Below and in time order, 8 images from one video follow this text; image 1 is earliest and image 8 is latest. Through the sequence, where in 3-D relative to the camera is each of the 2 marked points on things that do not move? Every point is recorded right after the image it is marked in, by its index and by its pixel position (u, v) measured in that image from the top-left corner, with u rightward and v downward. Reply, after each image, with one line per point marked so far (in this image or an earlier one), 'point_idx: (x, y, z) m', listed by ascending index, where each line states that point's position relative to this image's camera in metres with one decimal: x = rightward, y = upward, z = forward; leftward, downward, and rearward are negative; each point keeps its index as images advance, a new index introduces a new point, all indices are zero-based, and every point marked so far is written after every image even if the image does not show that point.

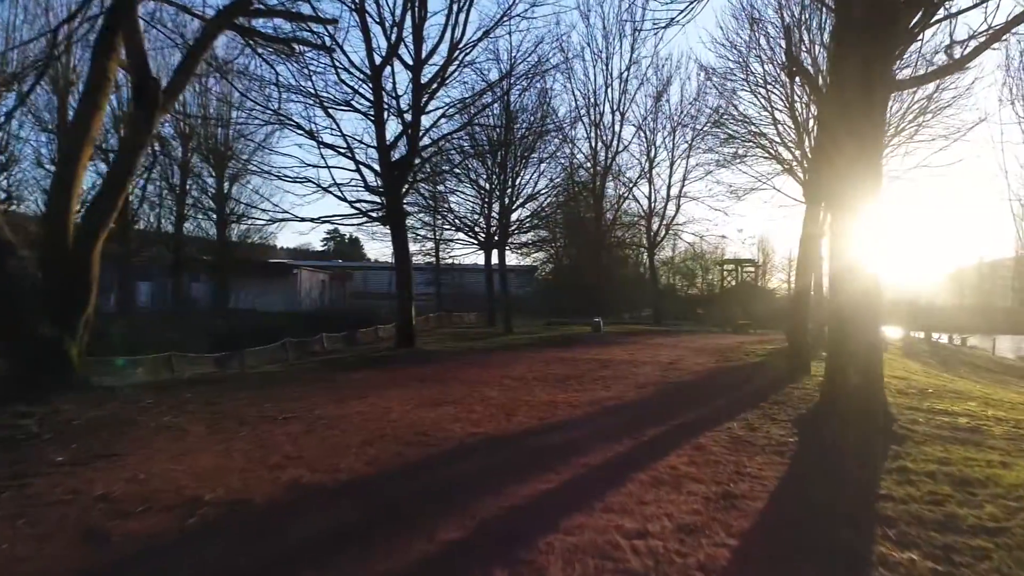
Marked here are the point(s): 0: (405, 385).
0: (-1.7, -1.6, +12.7) m
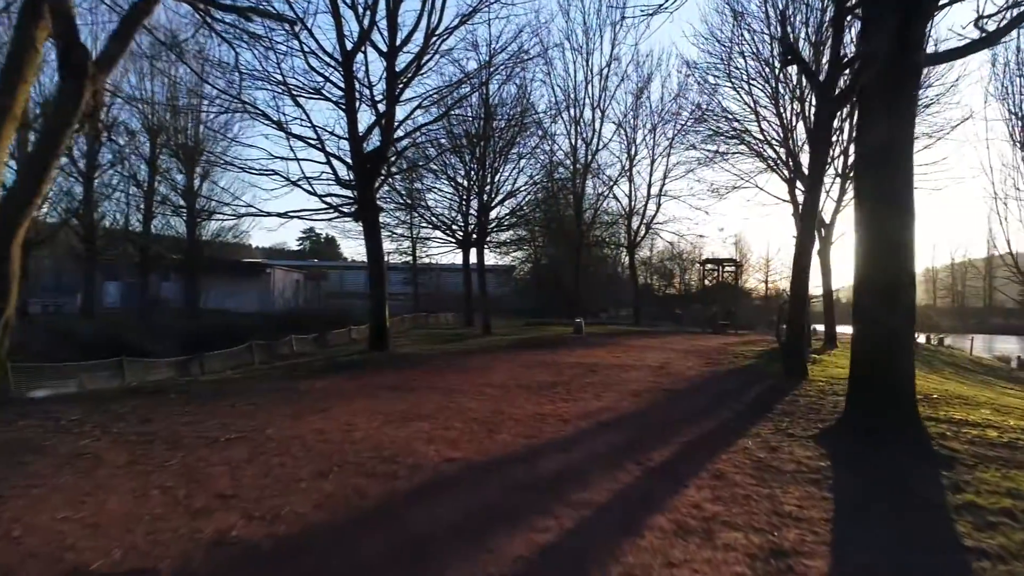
0: (-2.0, -1.6, +11.4) m
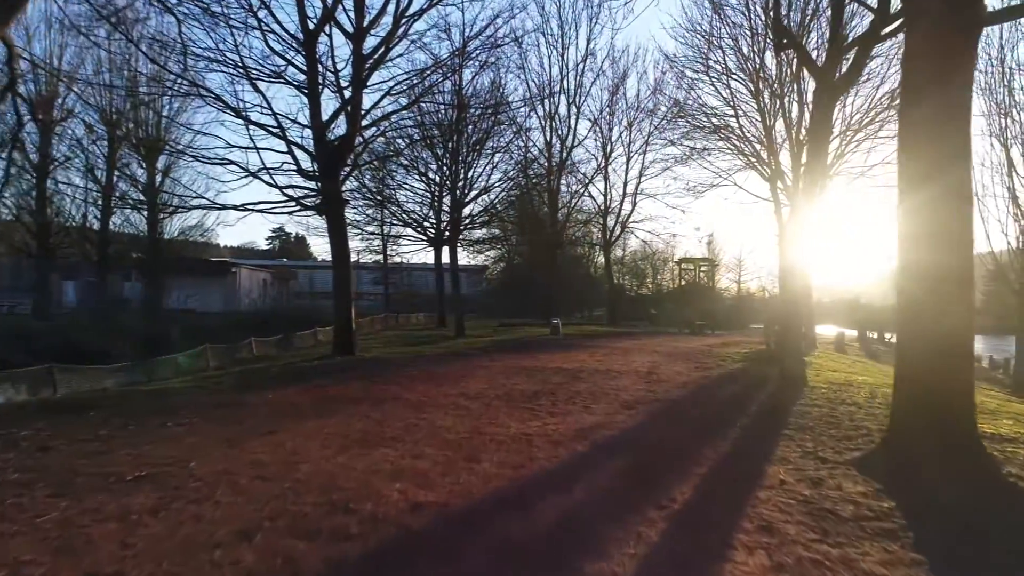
0: (-2.2, -1.5, +9.9) m
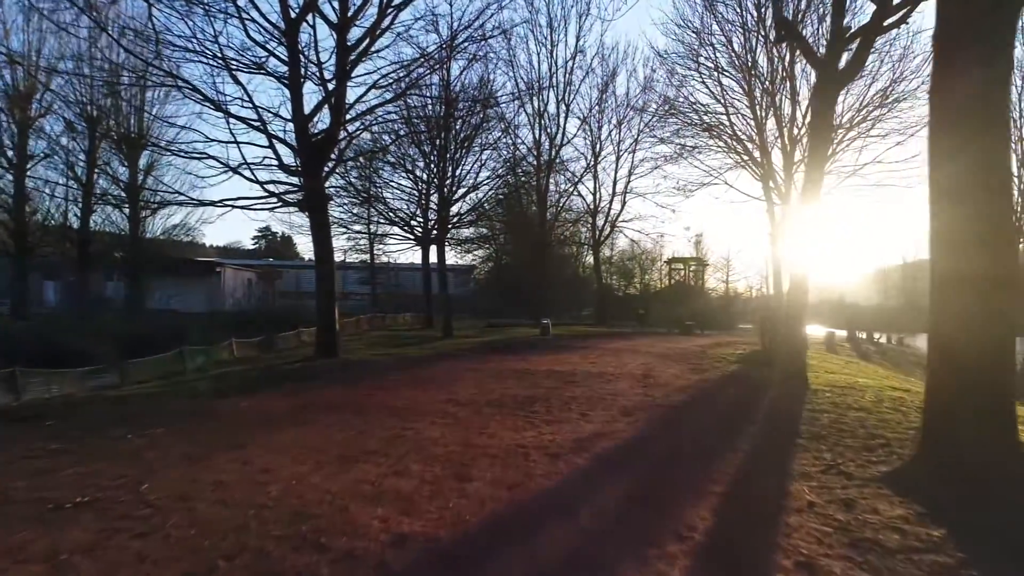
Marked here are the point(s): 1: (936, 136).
0: (-2.3, -1.5, +9.1) m
1: (+3.8, +1.4, +6.9) m
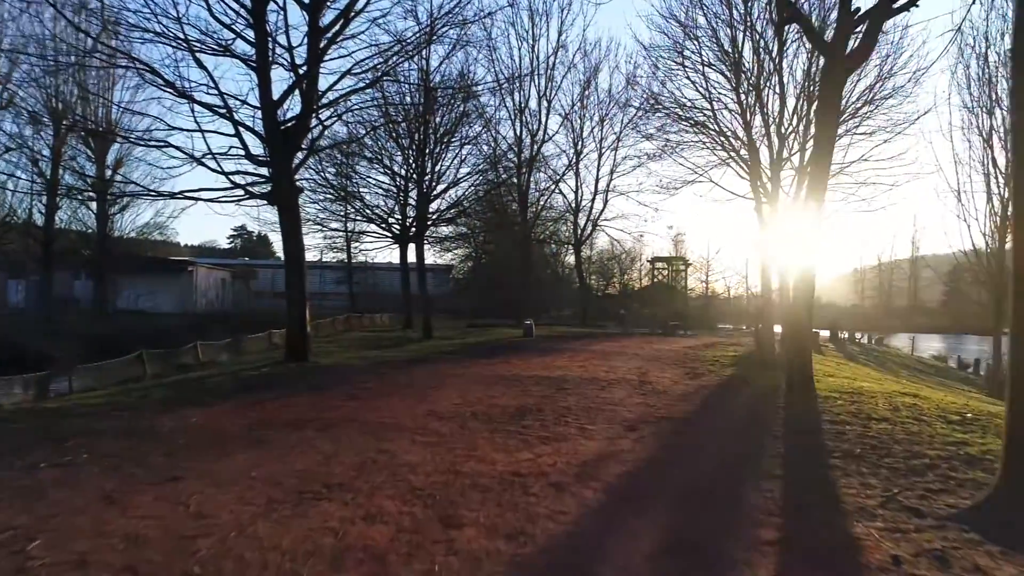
0: (-2.4, -1.5, +7.8) m
1: (+3.8, +1.4, +5.7) m
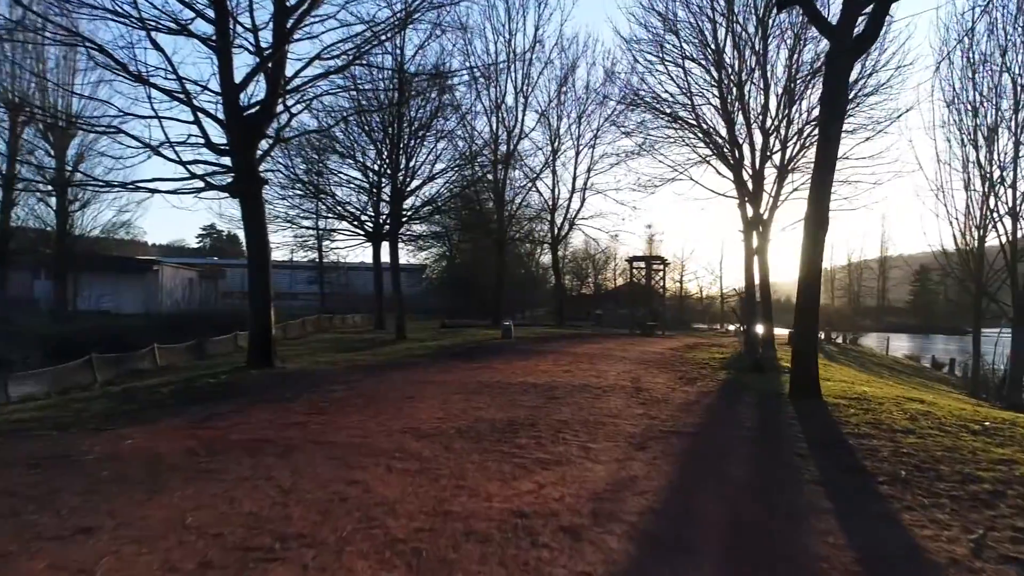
0: (-2.4, -1.5, +6.5) m
1: (+3.8, +1.4, +4.6) m
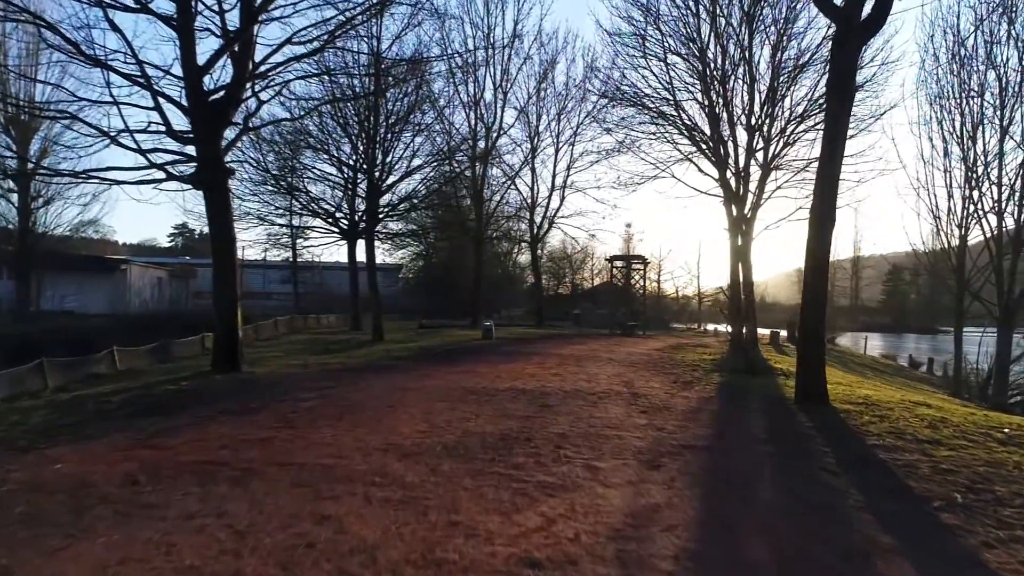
0: (-2.4, -1.5, +5.3) m
1: (+3.9, +1.5, +3.7) m
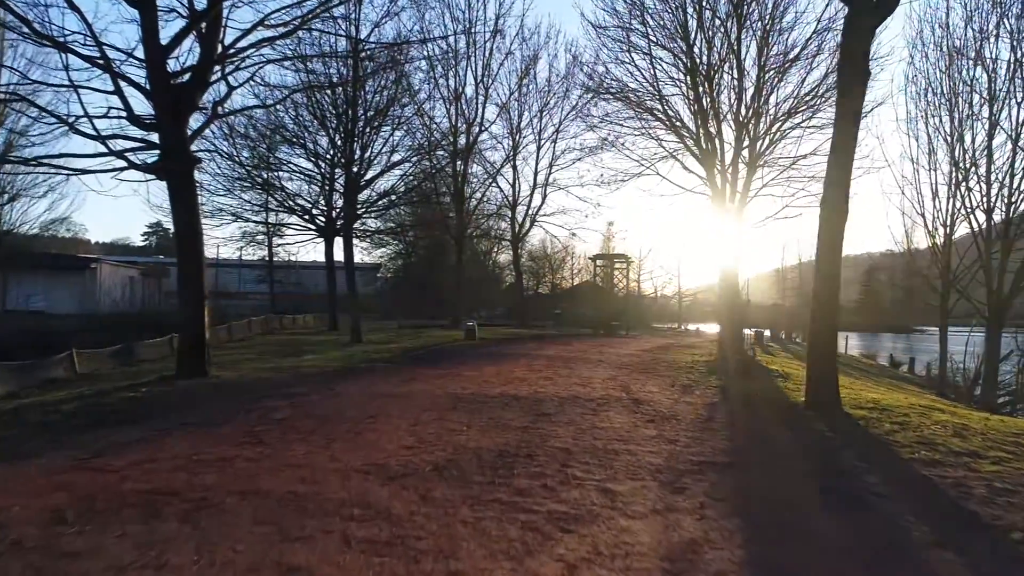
0: (-2.3, -1.4, +4.3) m
1: (+4.0, +1.5, +2.8) m
